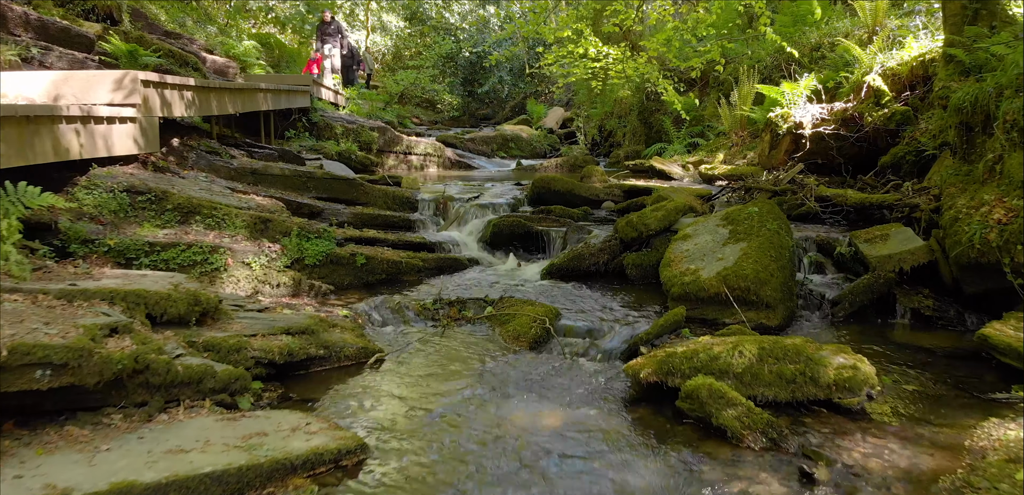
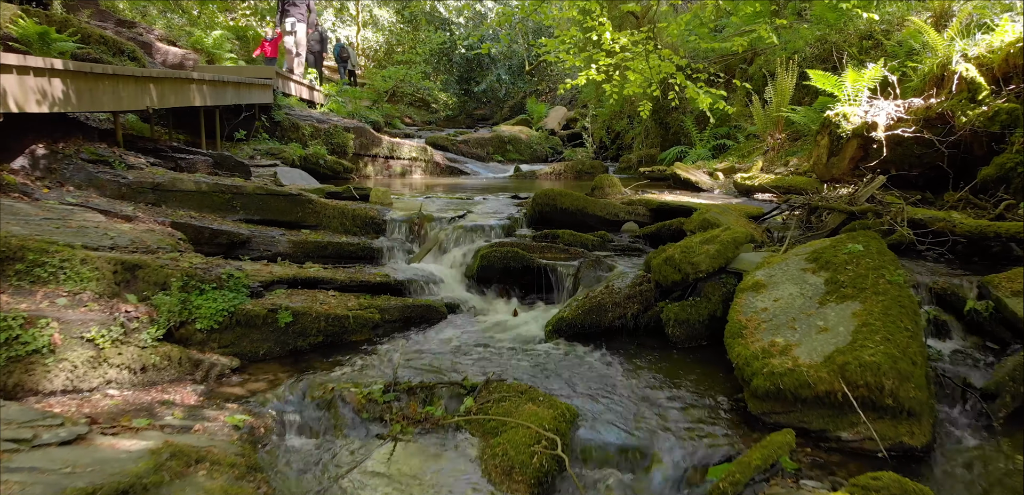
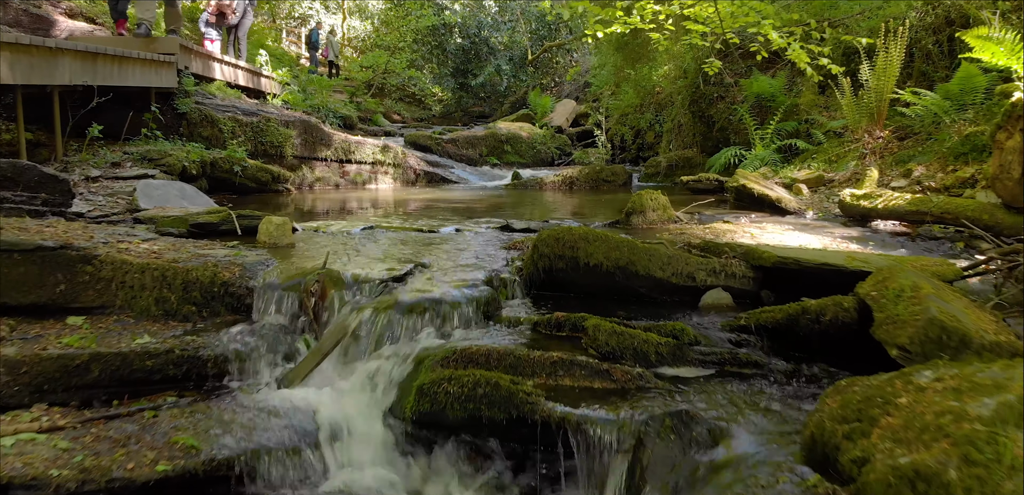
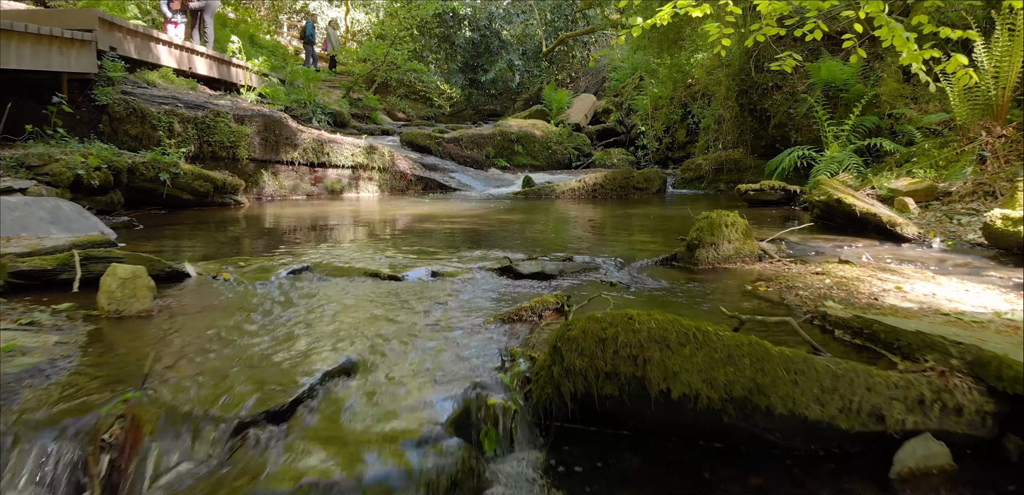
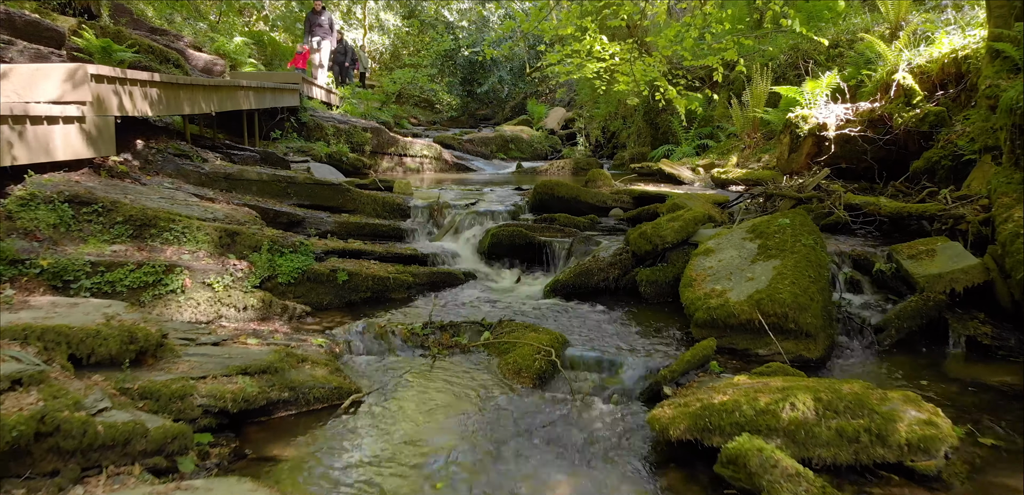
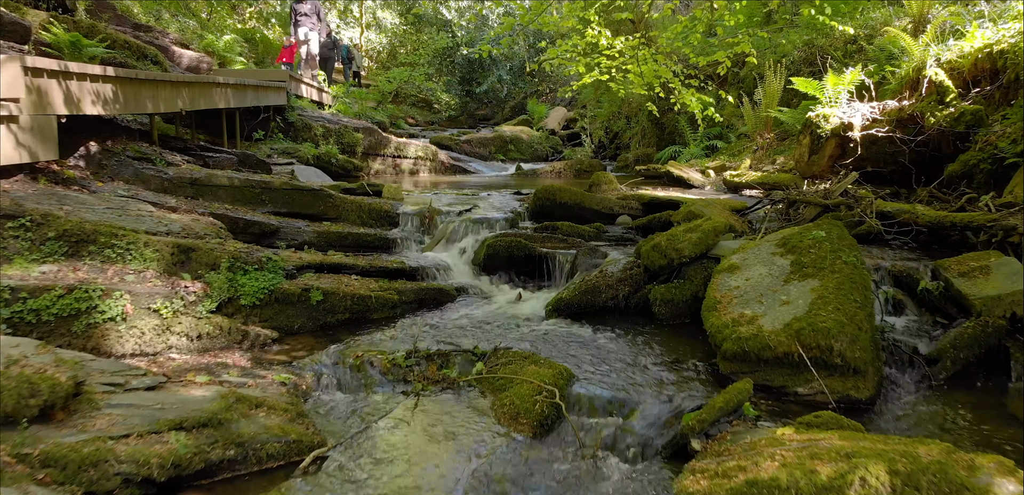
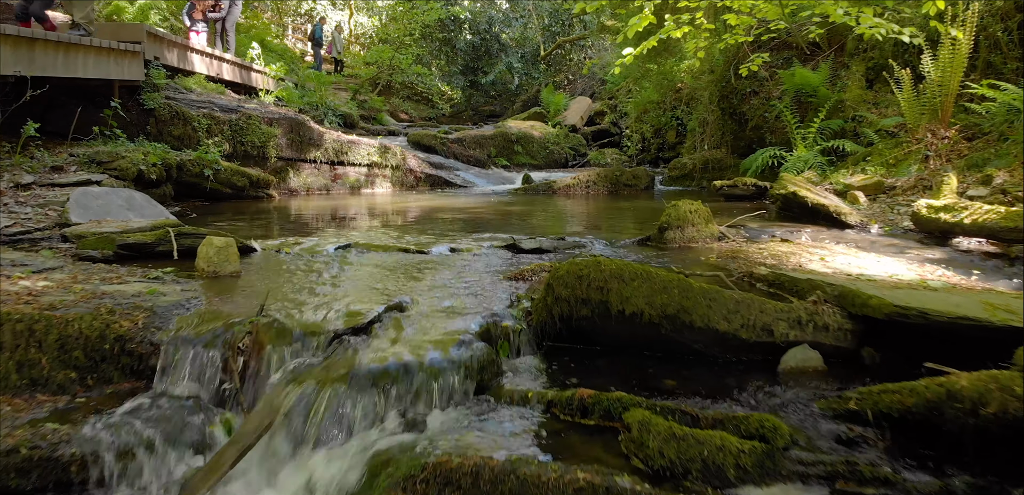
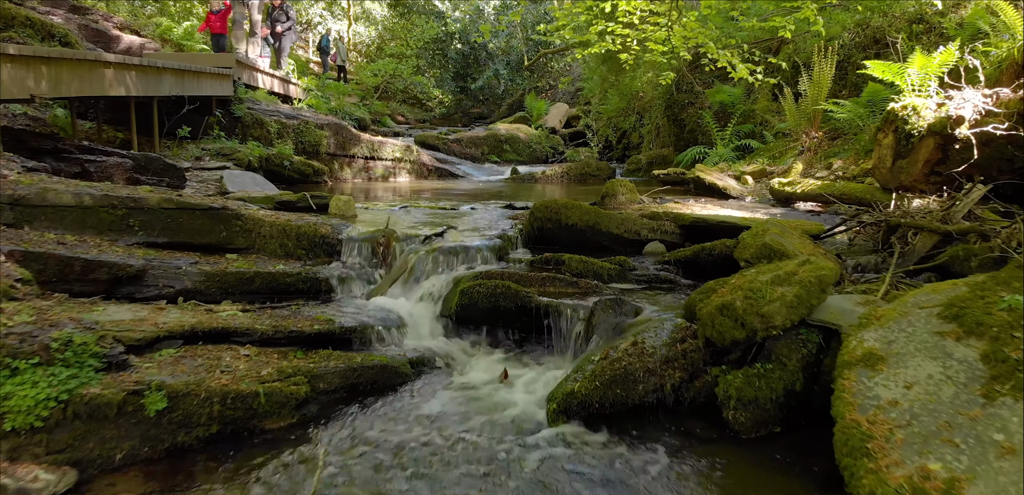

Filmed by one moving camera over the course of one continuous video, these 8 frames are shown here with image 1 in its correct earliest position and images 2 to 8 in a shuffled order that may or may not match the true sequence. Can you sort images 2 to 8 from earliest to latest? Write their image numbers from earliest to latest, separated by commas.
5, 6, 2, 8, 3, 7, 4
